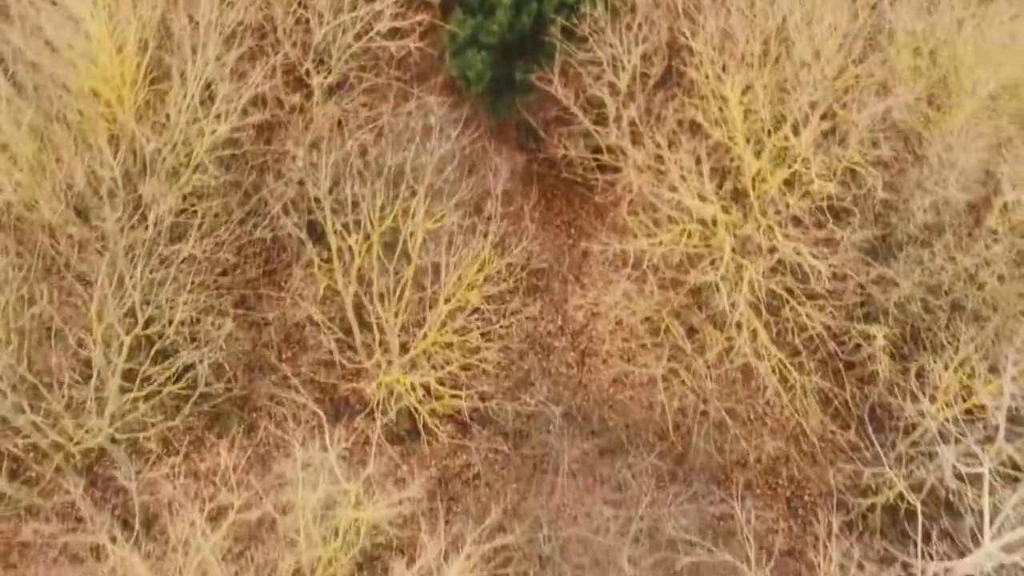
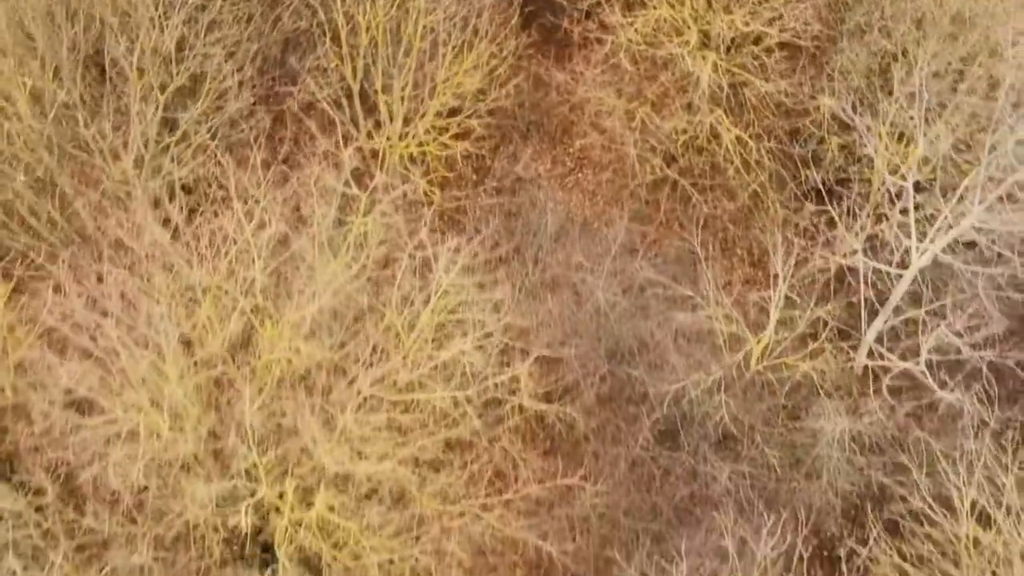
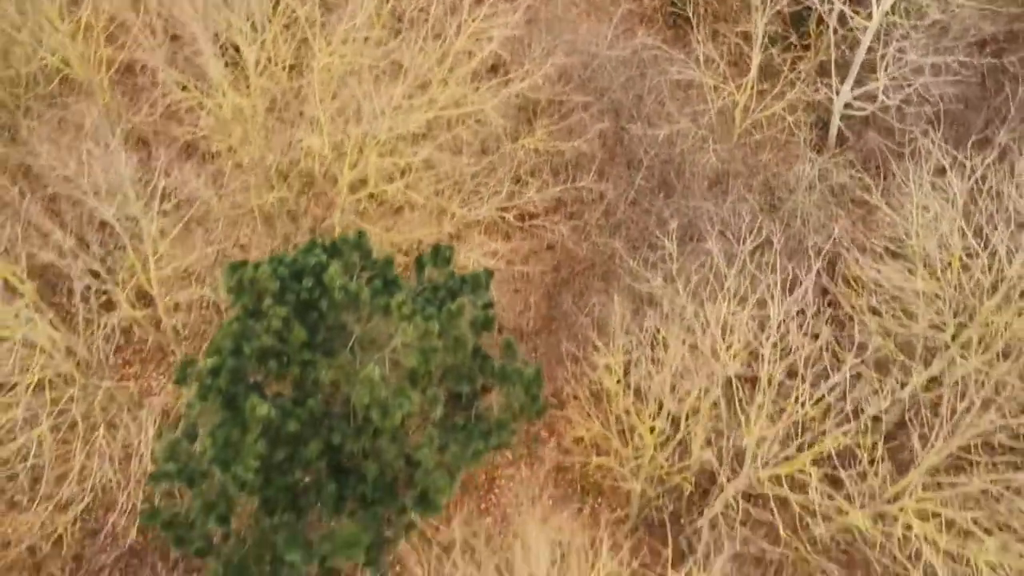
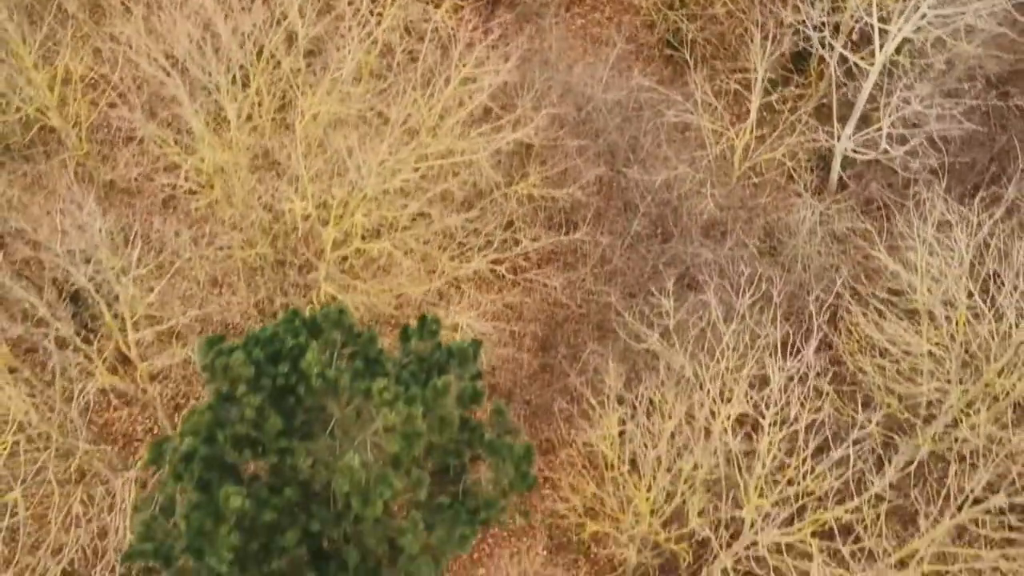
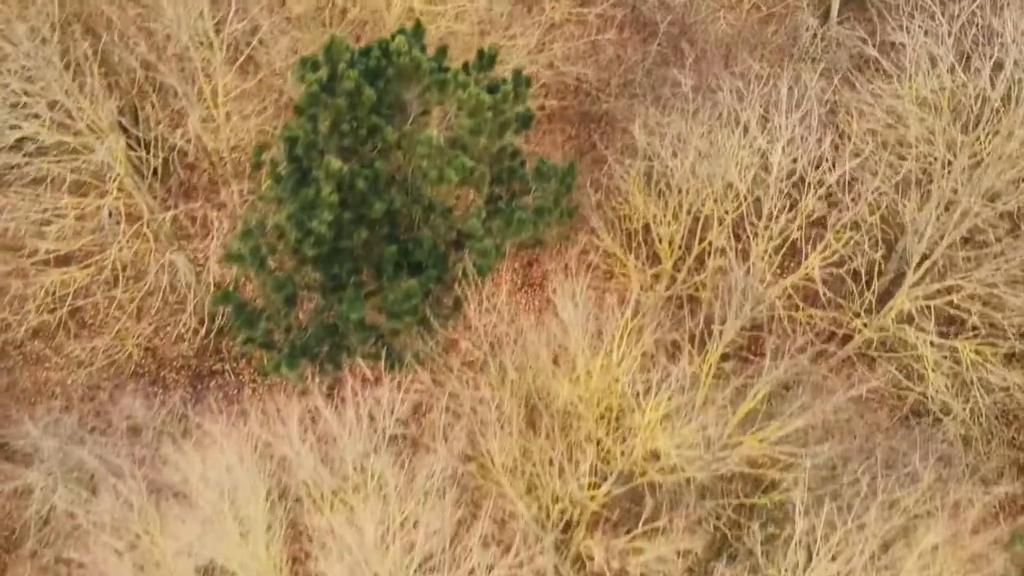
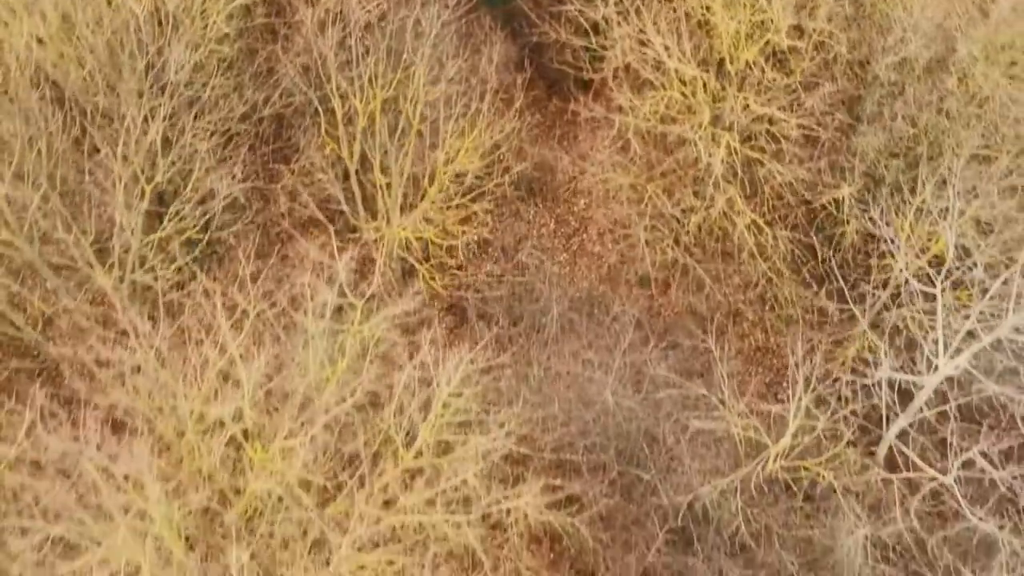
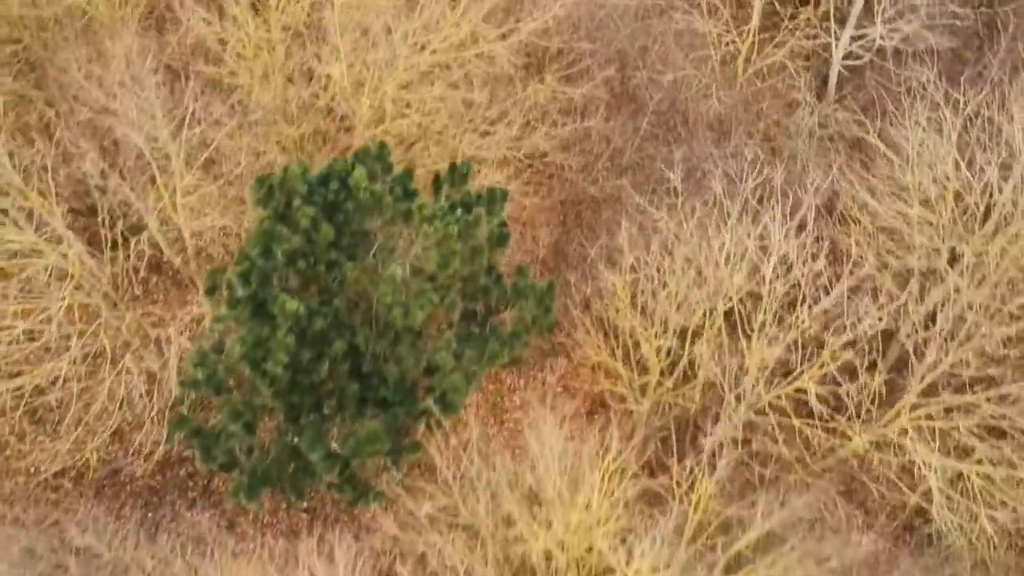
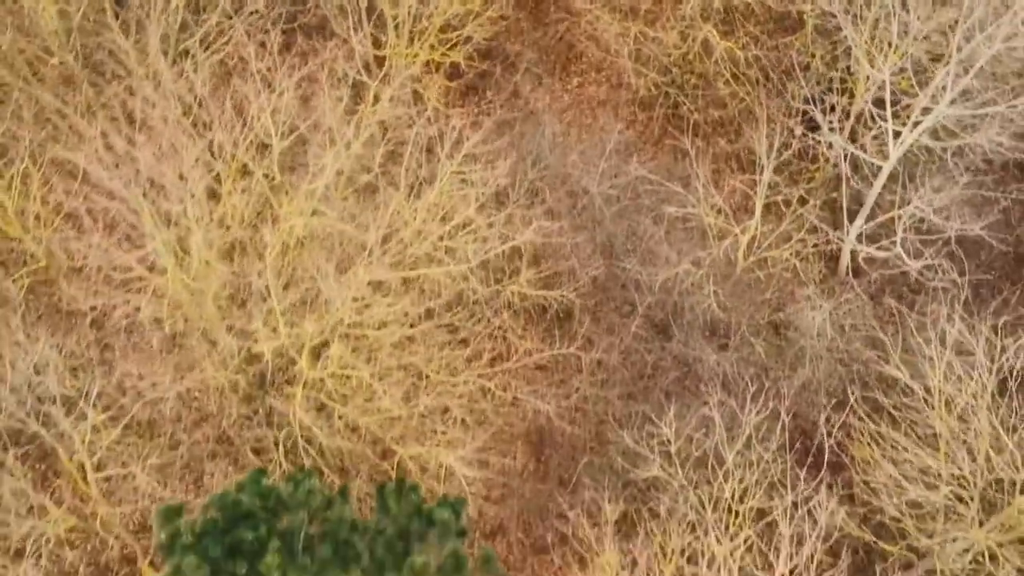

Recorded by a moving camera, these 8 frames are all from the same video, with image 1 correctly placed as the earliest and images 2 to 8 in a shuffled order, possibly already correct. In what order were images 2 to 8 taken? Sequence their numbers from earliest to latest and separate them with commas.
6, 2, 8, 4, 3, 7, 5
